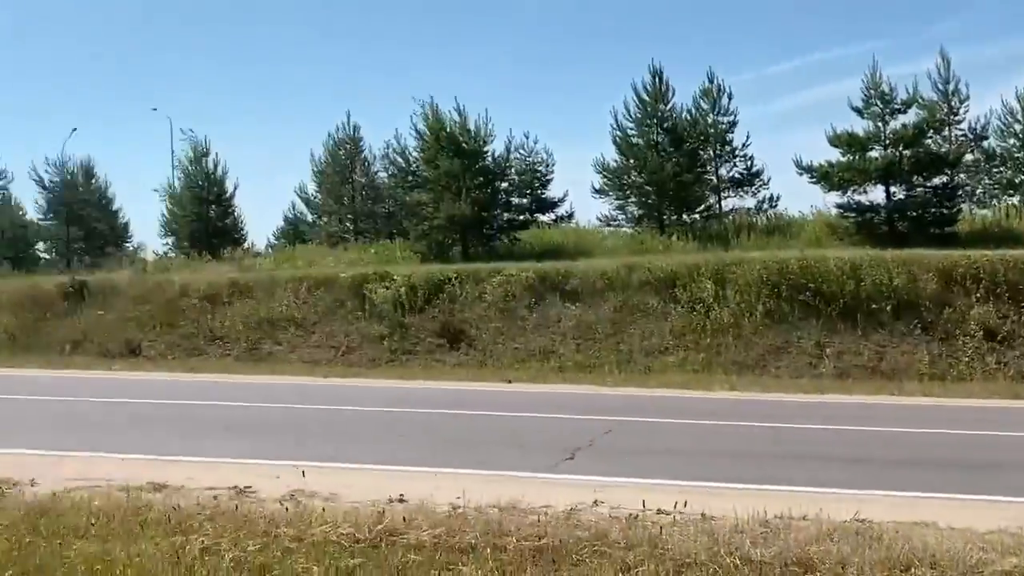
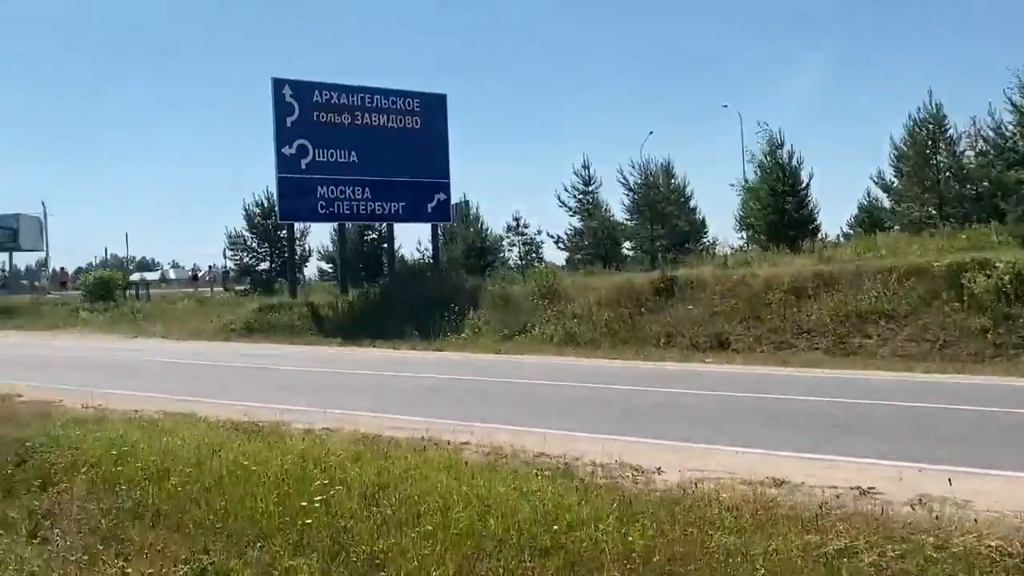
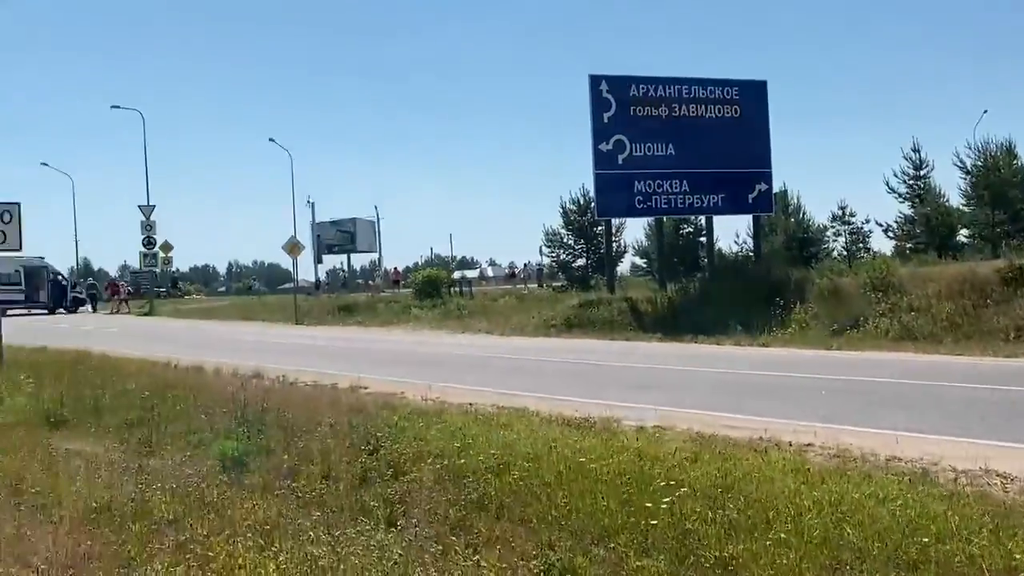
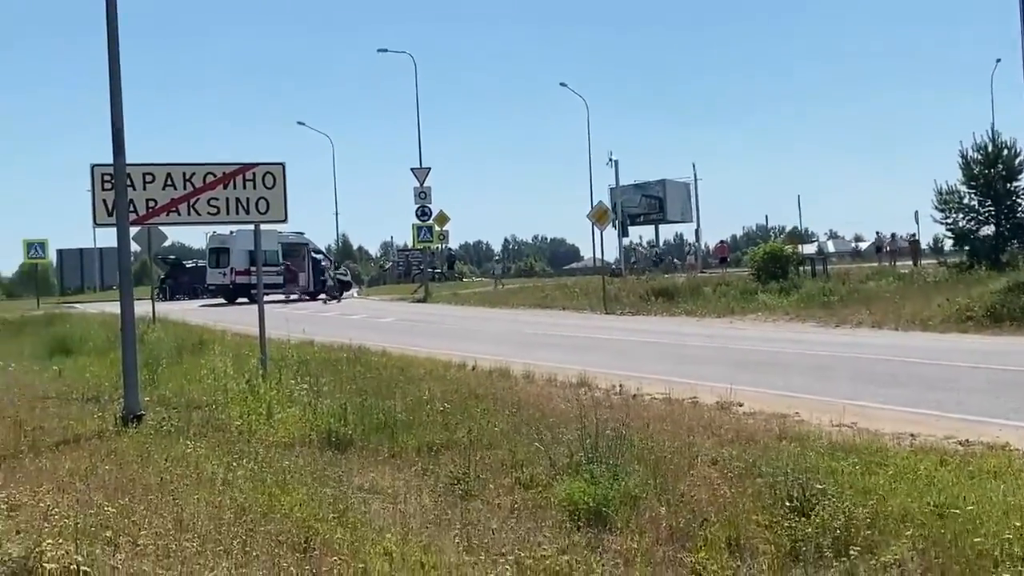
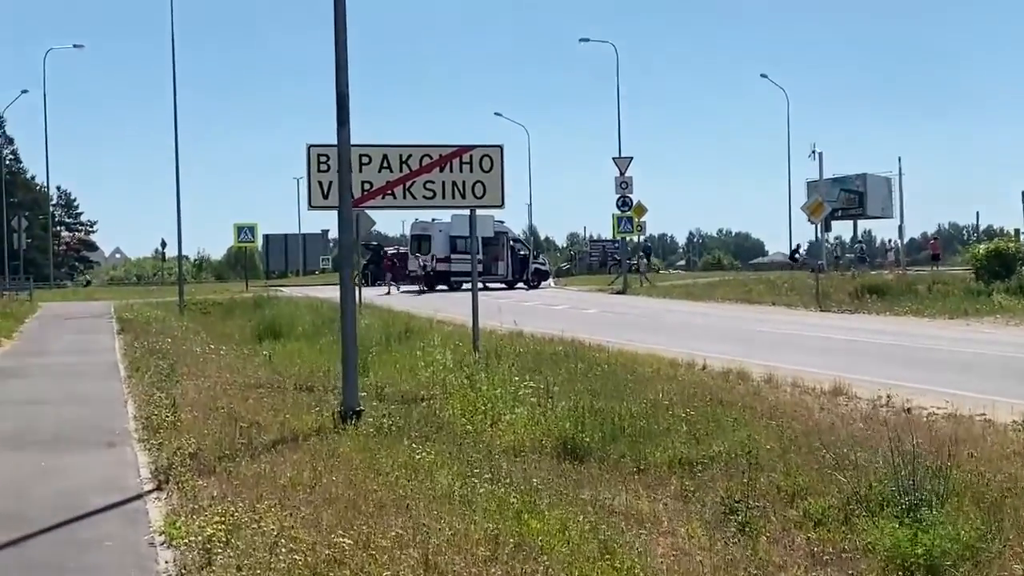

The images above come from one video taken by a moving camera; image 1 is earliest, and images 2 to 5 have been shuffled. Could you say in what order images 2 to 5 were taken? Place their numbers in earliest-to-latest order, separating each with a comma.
2, 3, 4, 5
